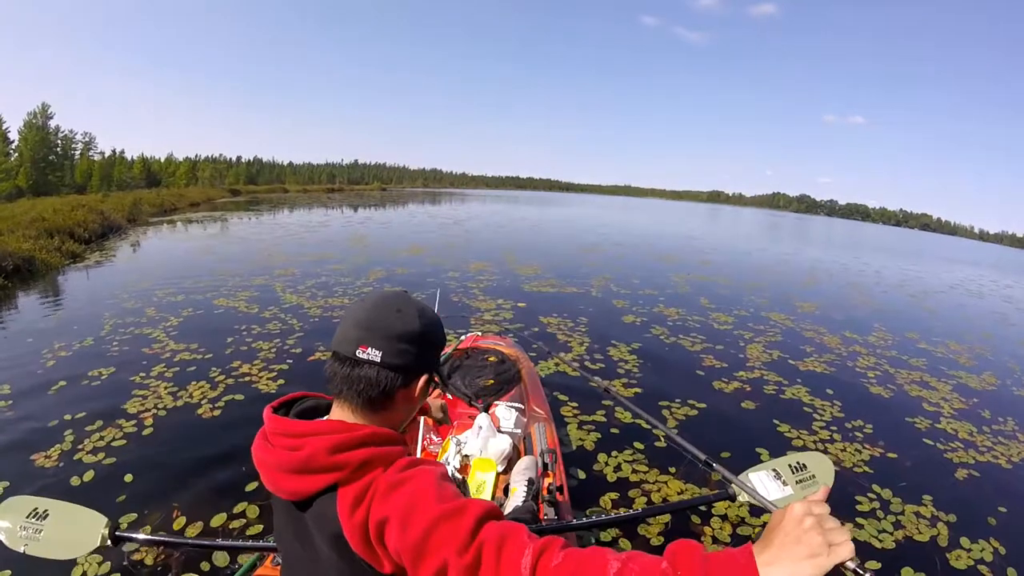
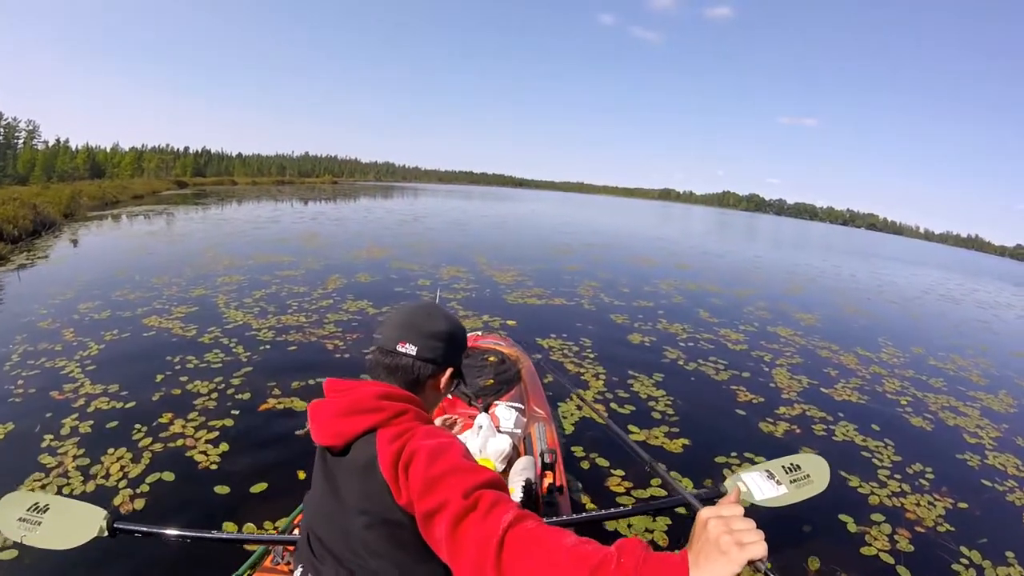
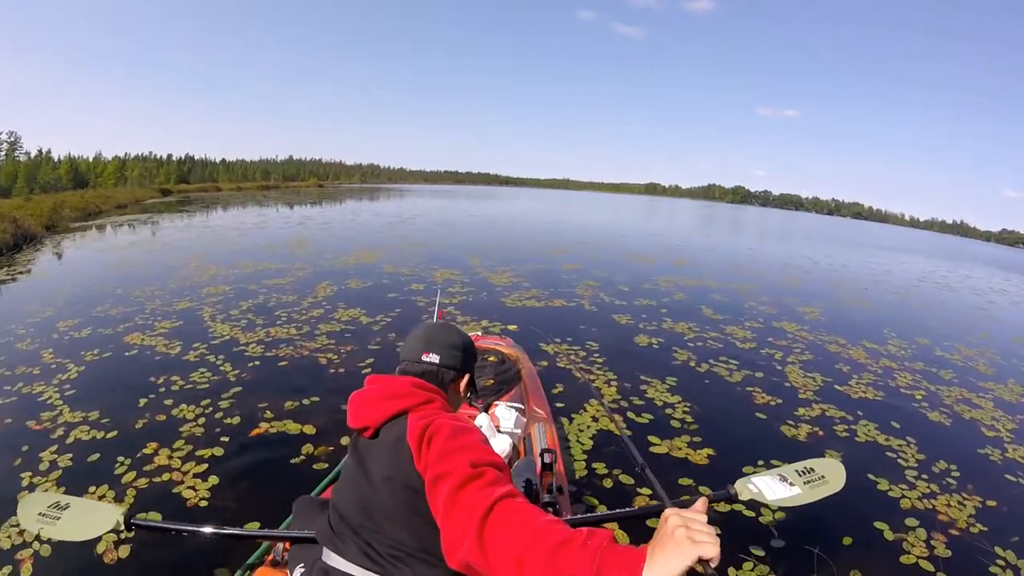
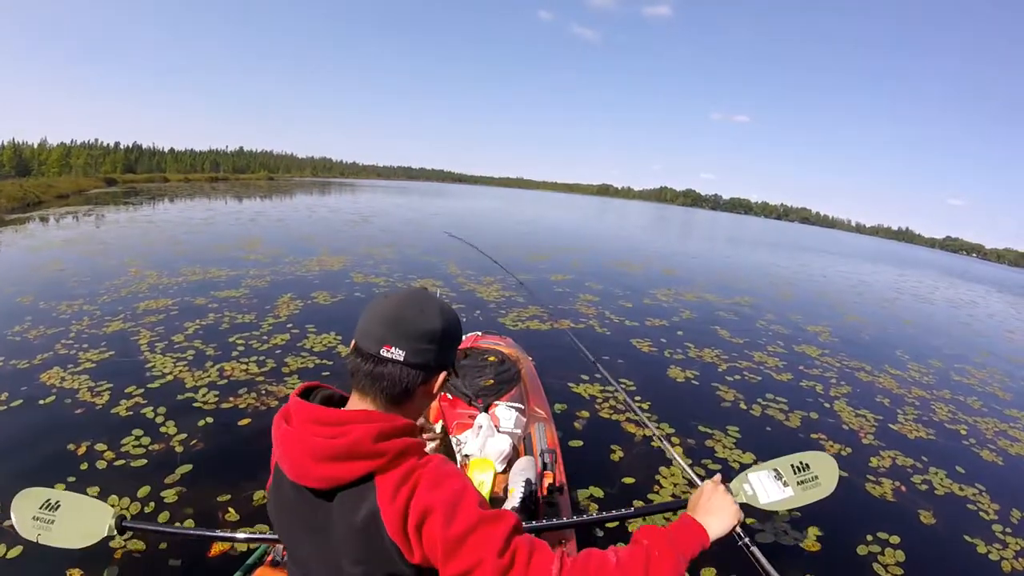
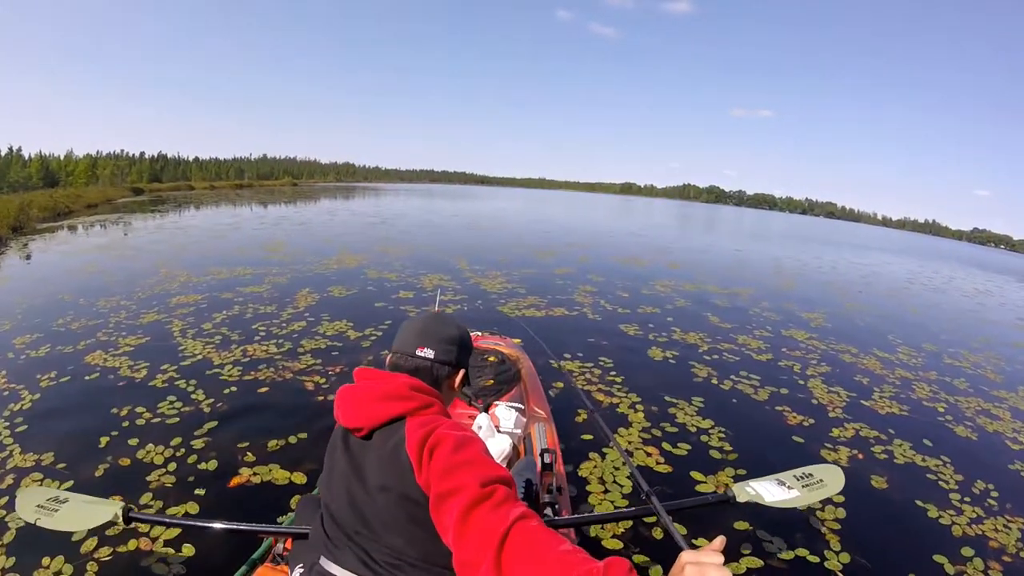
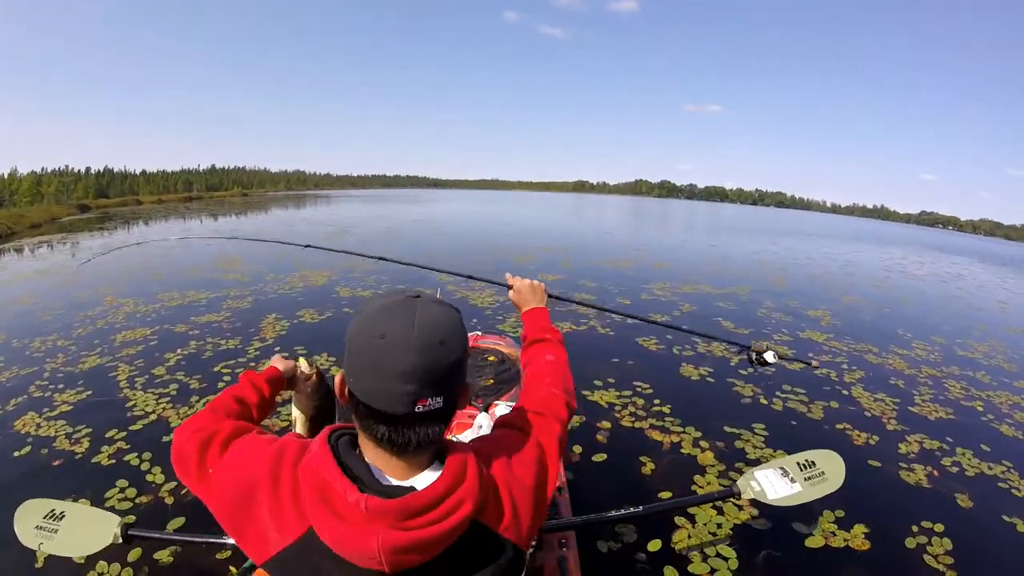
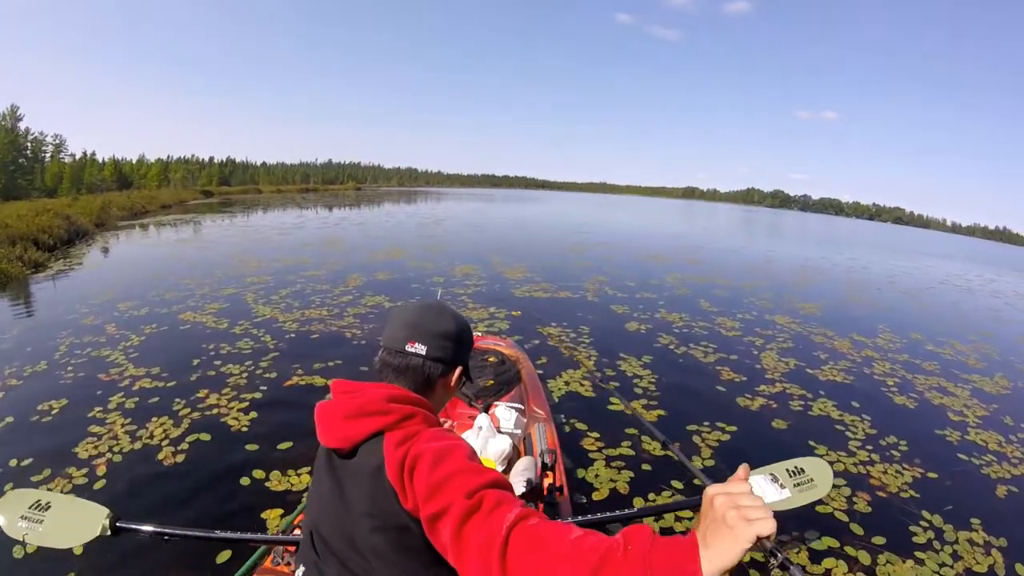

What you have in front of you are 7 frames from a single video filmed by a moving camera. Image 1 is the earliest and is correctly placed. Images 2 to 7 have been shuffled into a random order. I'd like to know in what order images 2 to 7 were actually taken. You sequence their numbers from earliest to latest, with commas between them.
7, 2, 3, 5, 4, 6
